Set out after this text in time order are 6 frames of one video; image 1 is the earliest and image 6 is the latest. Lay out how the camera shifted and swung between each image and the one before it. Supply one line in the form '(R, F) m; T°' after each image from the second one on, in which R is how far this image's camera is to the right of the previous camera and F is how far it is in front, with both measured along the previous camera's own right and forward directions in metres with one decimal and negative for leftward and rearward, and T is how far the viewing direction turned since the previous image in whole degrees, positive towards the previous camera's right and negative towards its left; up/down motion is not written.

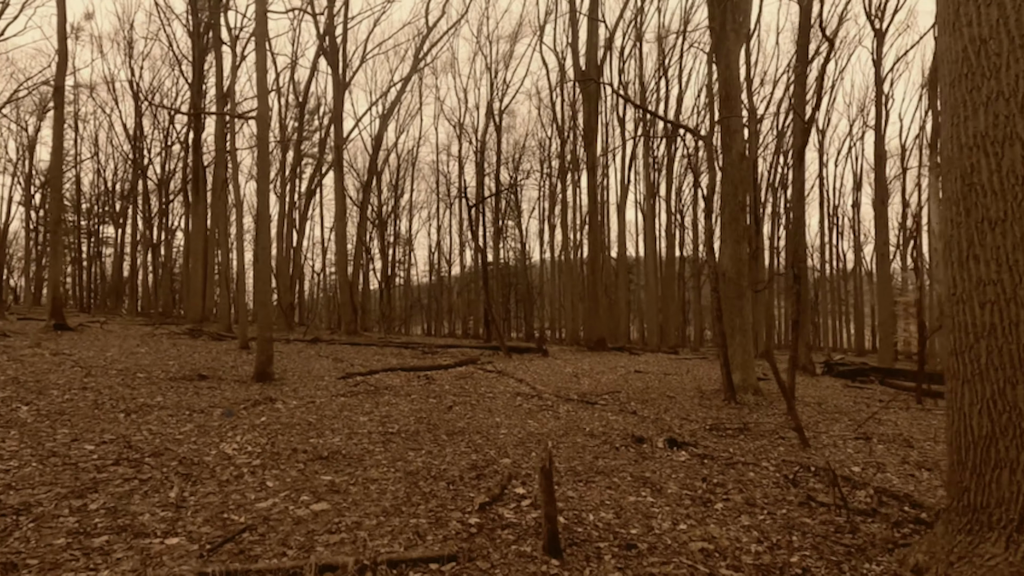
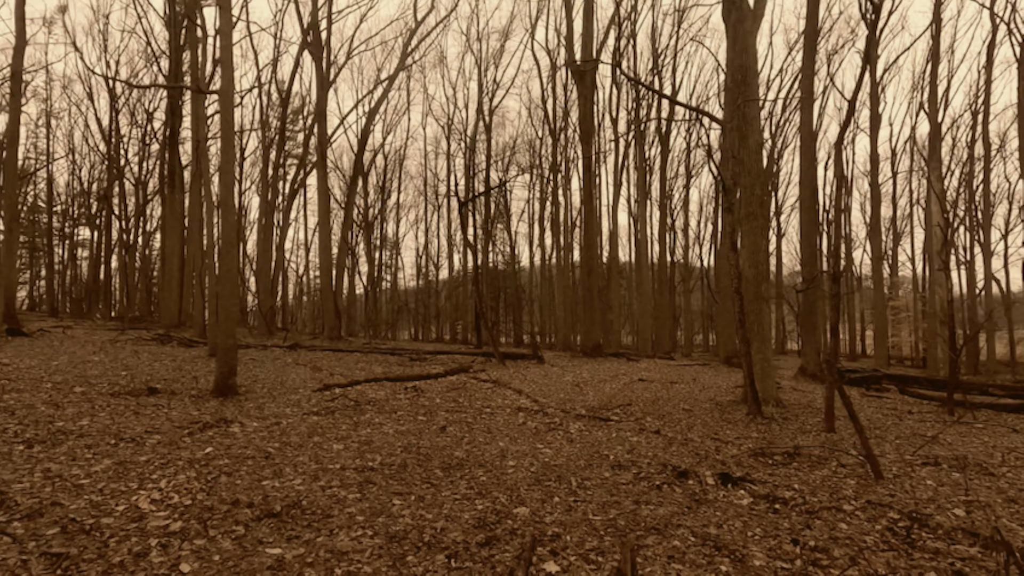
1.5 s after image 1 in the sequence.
(-0.2, +1.0) m; +1°
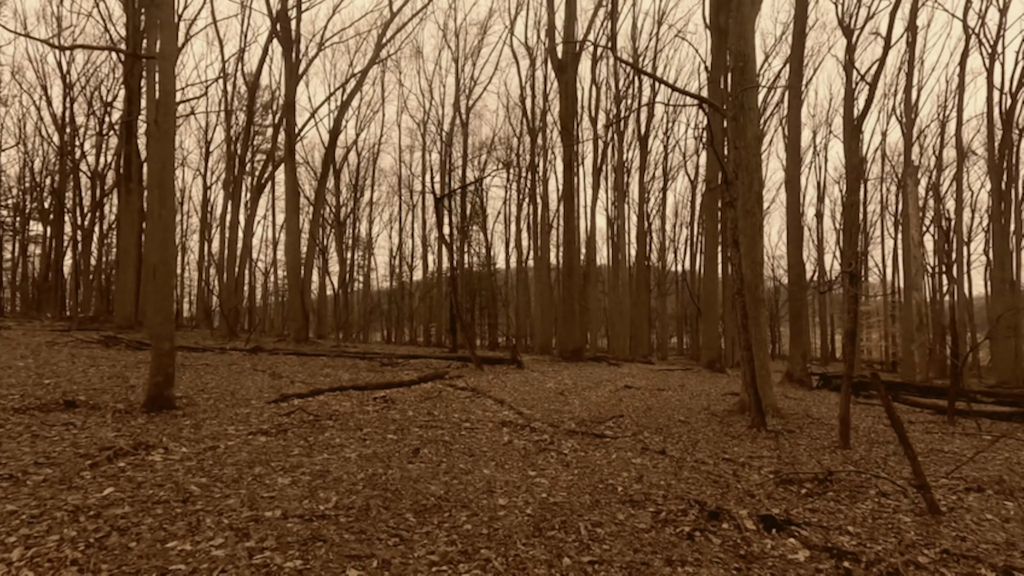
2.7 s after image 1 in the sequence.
(-0.1, +0.8) m; +2°
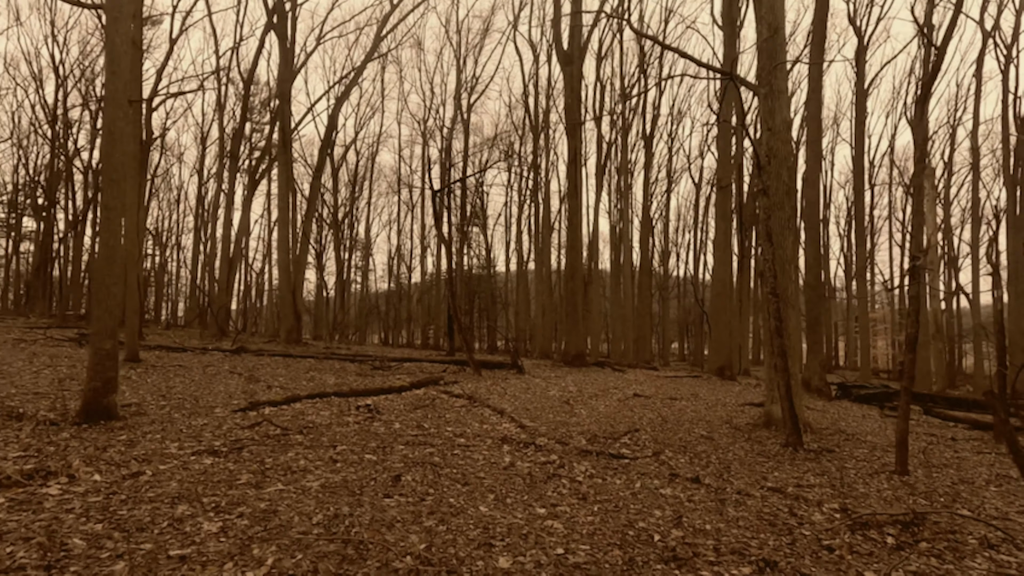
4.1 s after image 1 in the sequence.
(0.0, +0.9) m; 0°
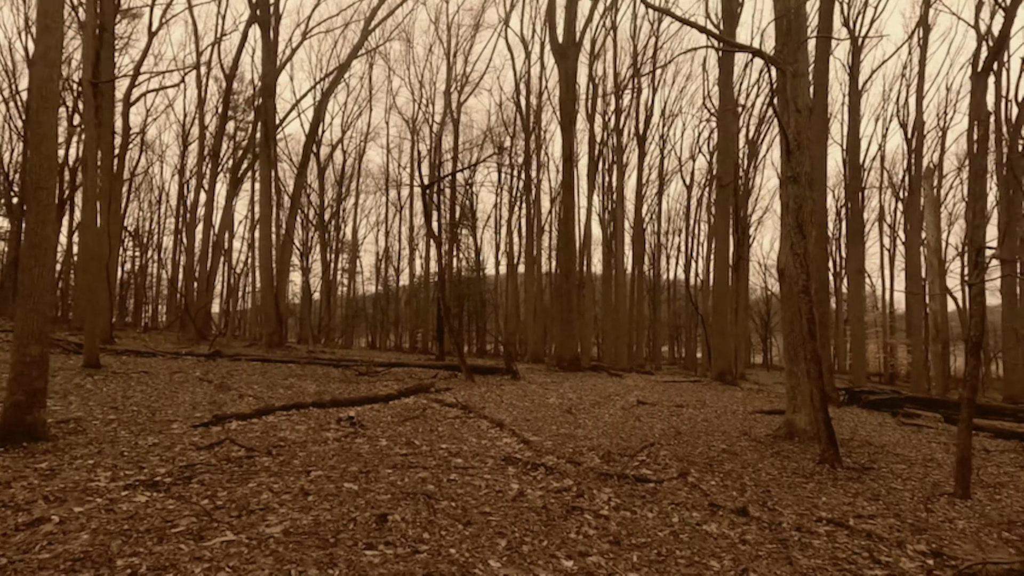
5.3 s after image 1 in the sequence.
(-0.1, +0.8) m; +1°
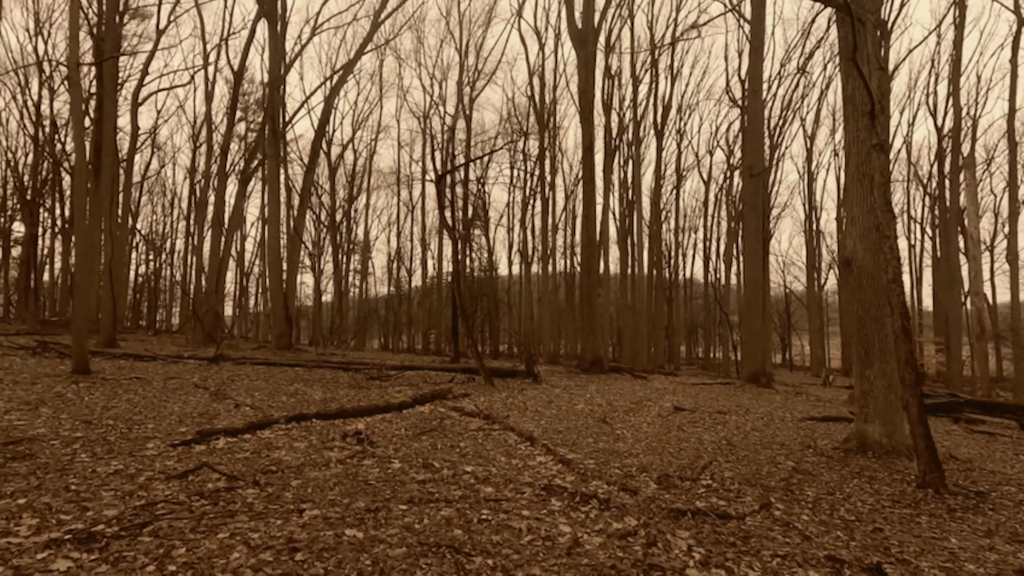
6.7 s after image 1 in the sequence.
(-0.2, +0.9) m; -1°
